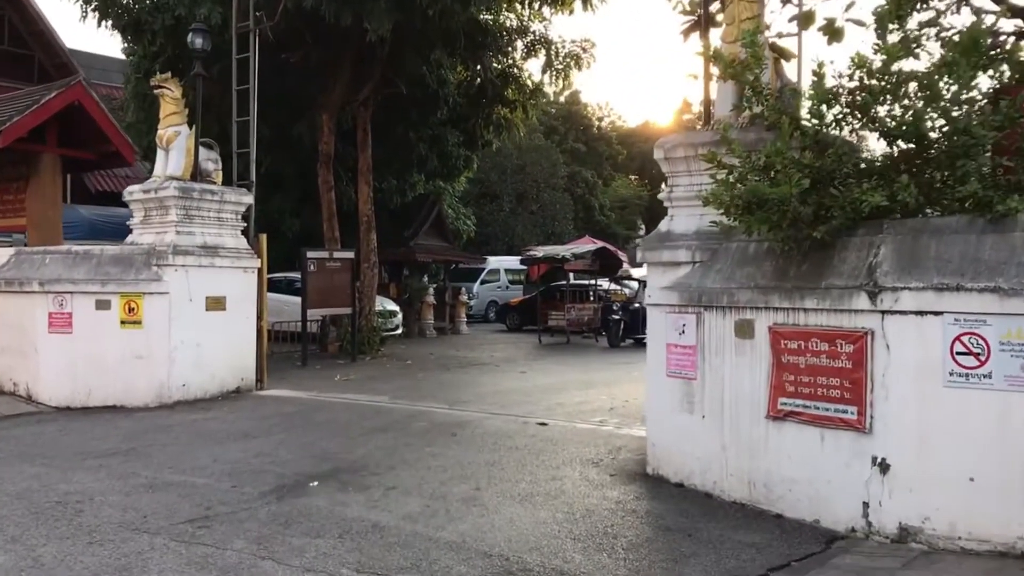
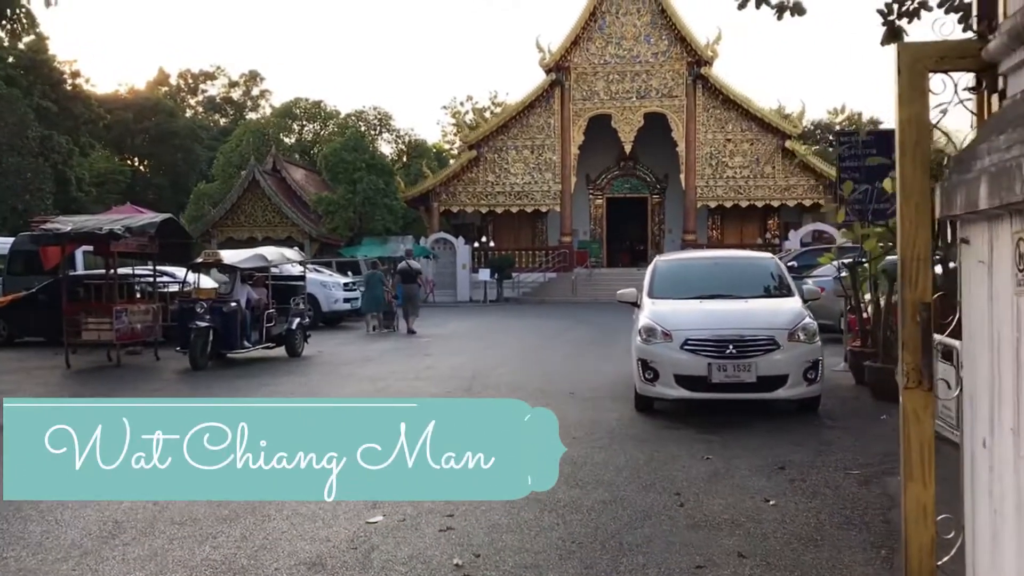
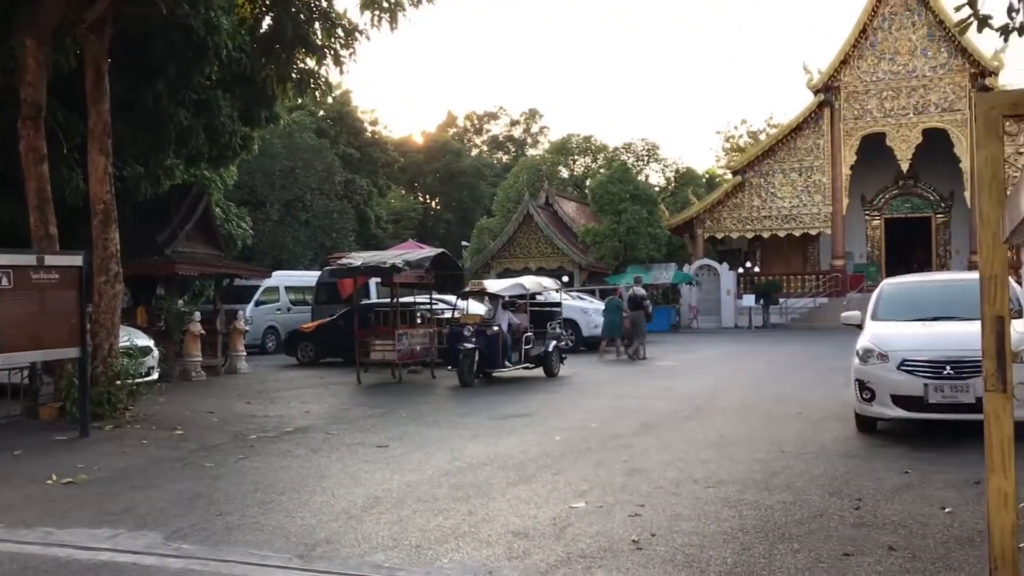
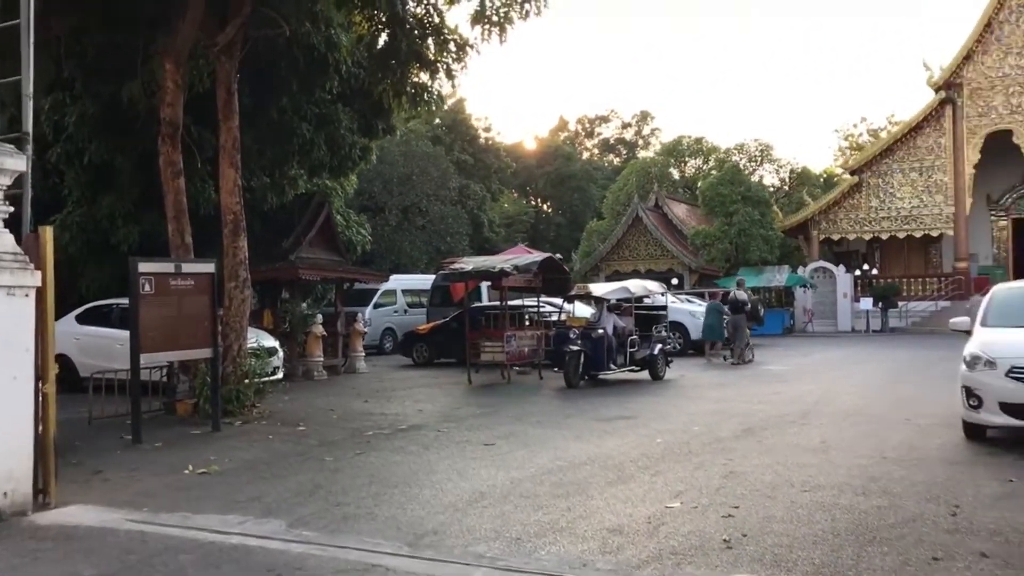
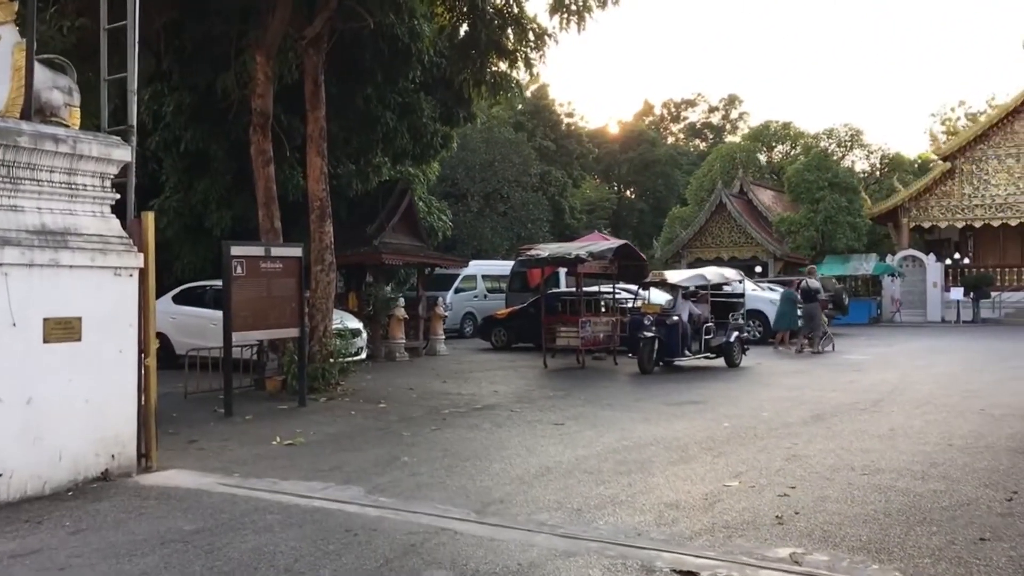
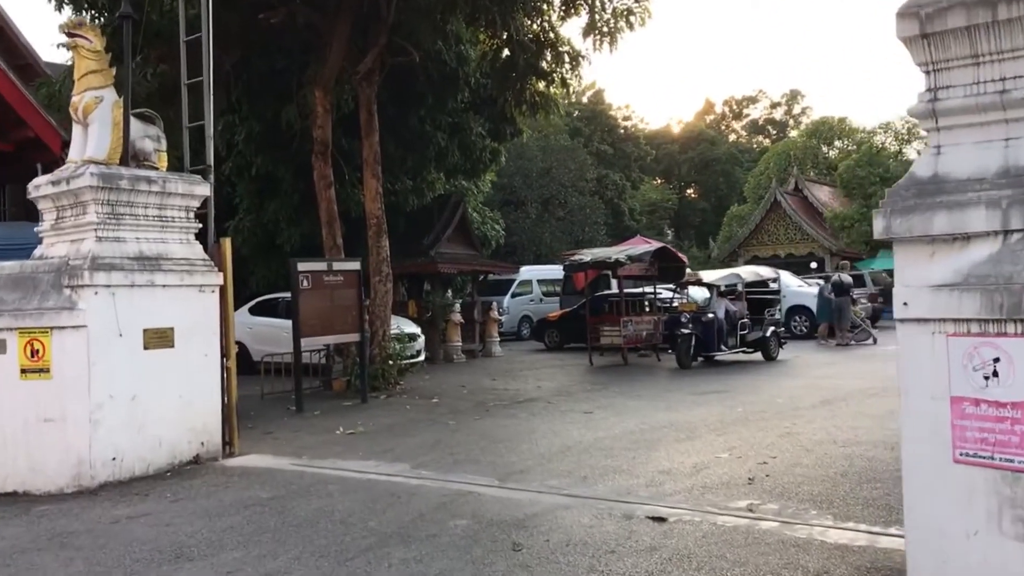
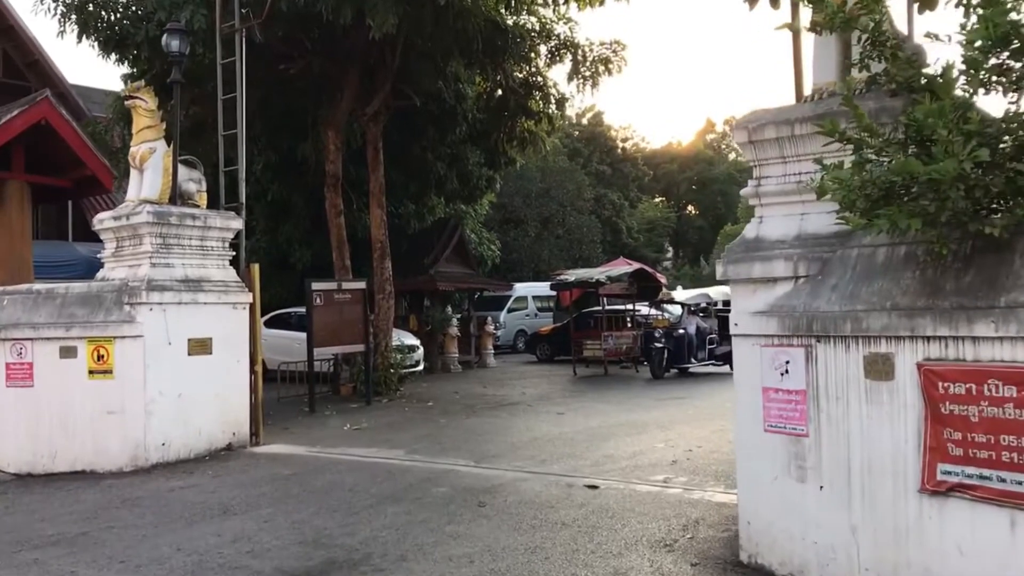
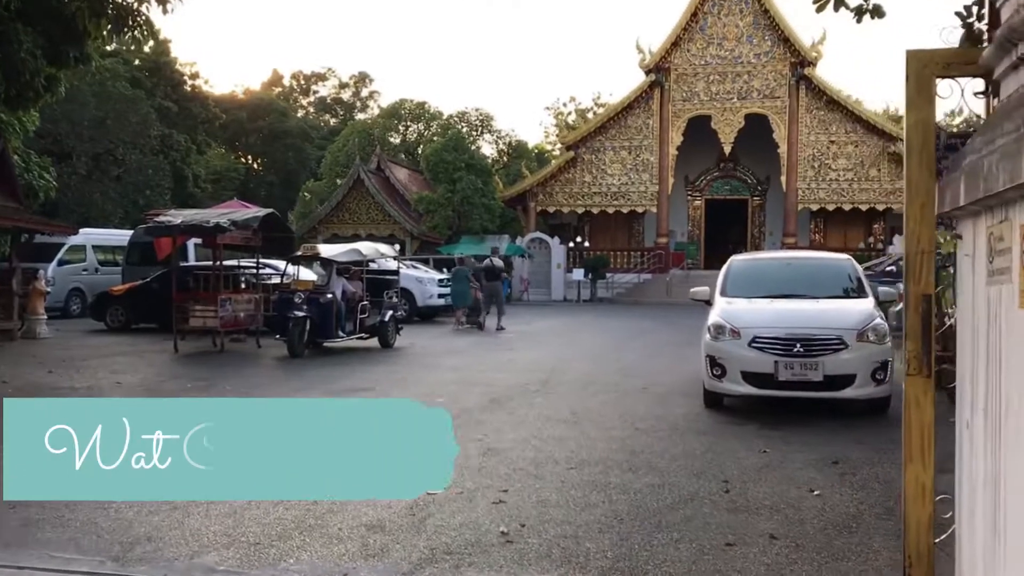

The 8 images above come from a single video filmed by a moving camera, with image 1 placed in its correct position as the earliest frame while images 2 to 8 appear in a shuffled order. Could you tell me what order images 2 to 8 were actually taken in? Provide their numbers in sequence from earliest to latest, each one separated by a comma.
7, 6, 5, 4, 3, 8, 2
